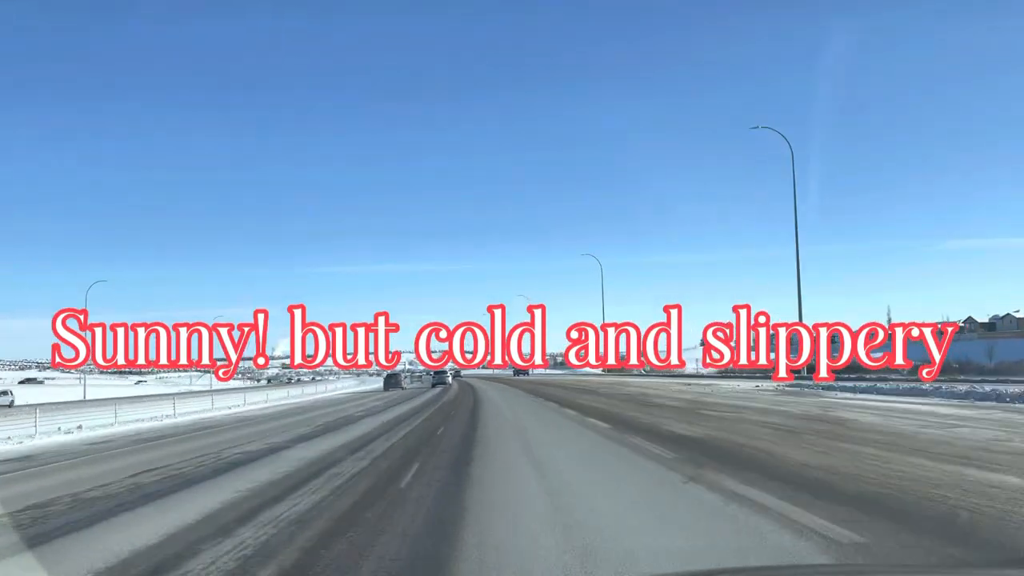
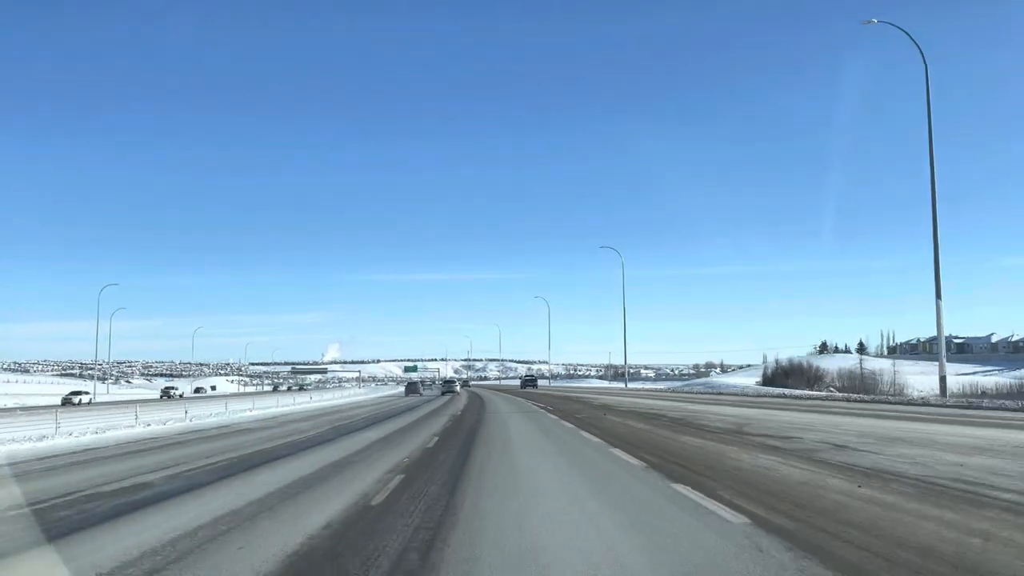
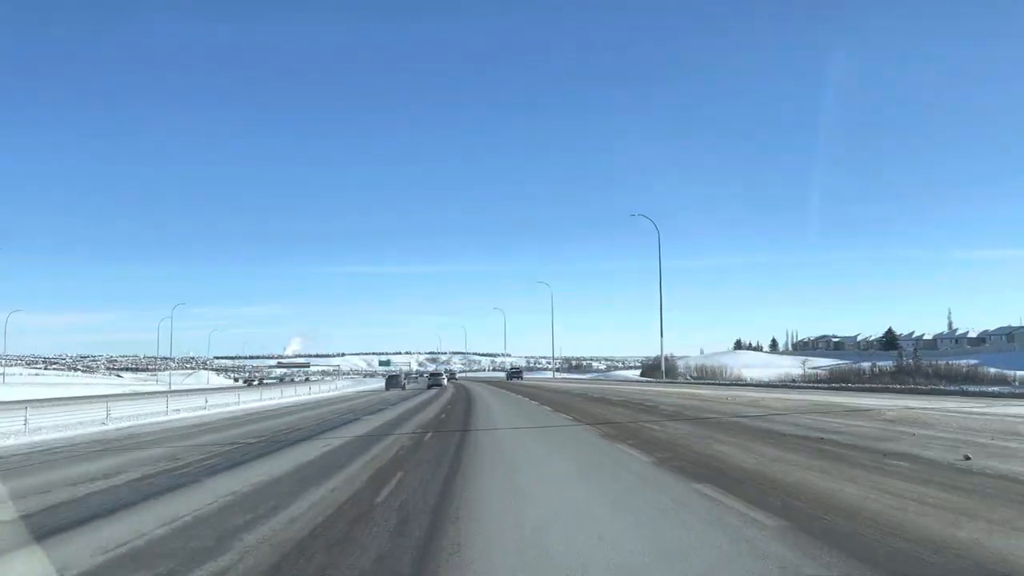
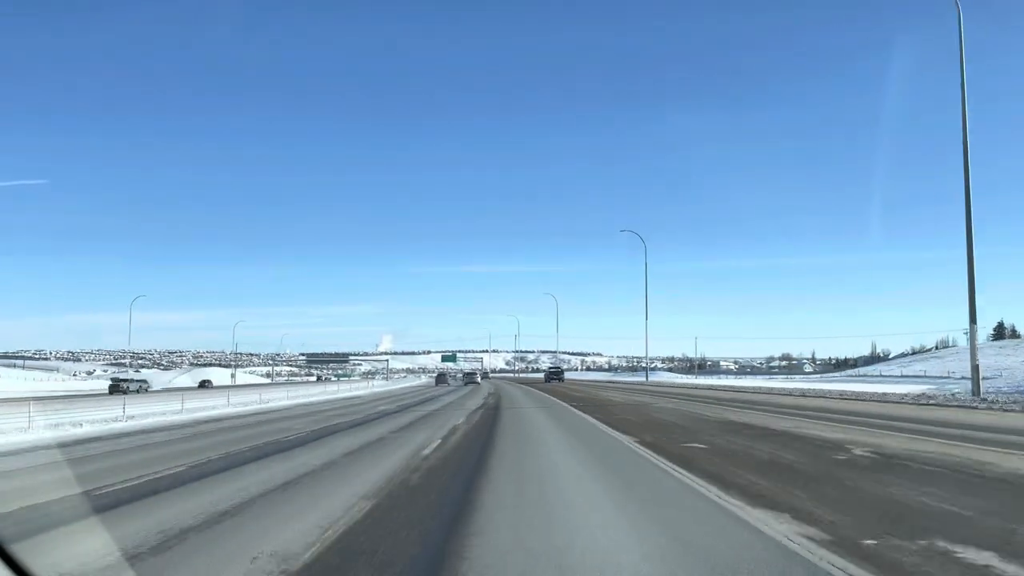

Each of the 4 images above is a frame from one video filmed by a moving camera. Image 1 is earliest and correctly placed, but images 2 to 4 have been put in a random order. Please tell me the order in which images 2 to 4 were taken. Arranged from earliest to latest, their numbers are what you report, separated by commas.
3, 2, 4
